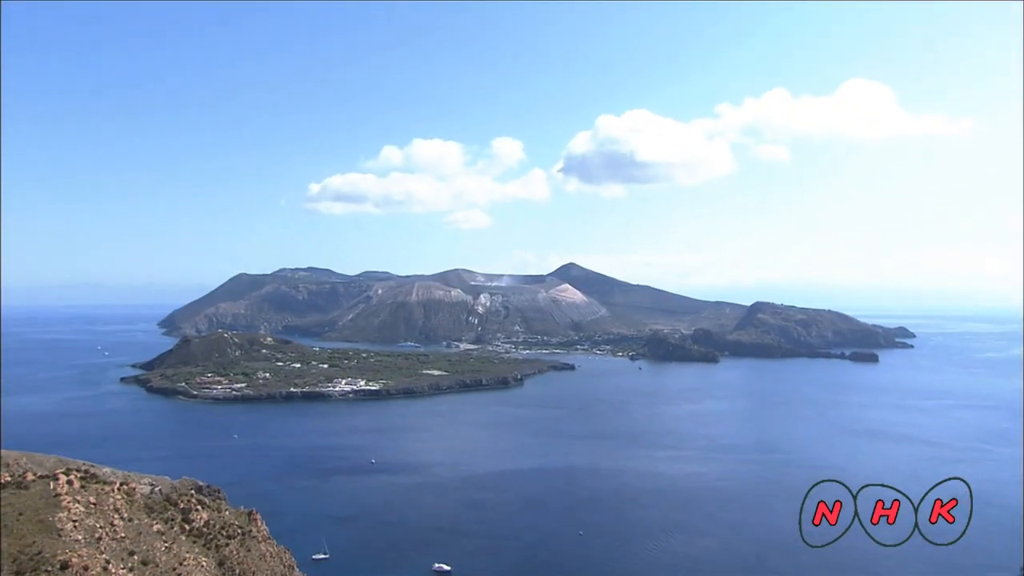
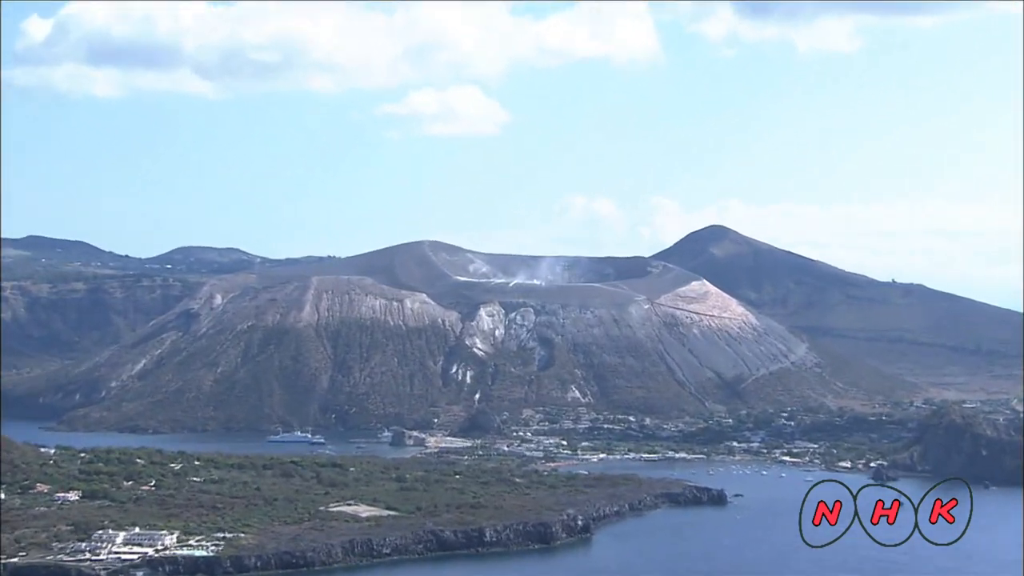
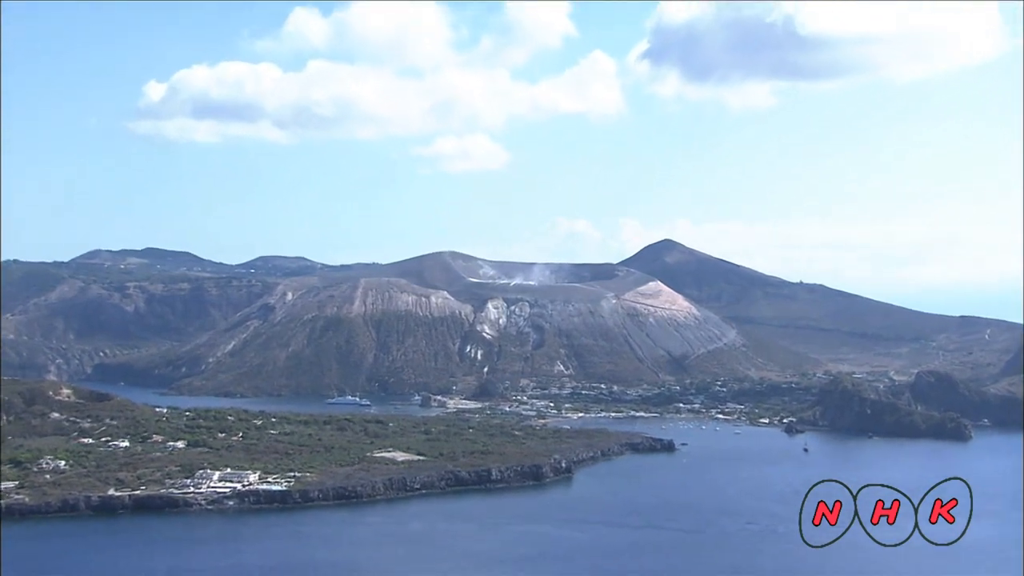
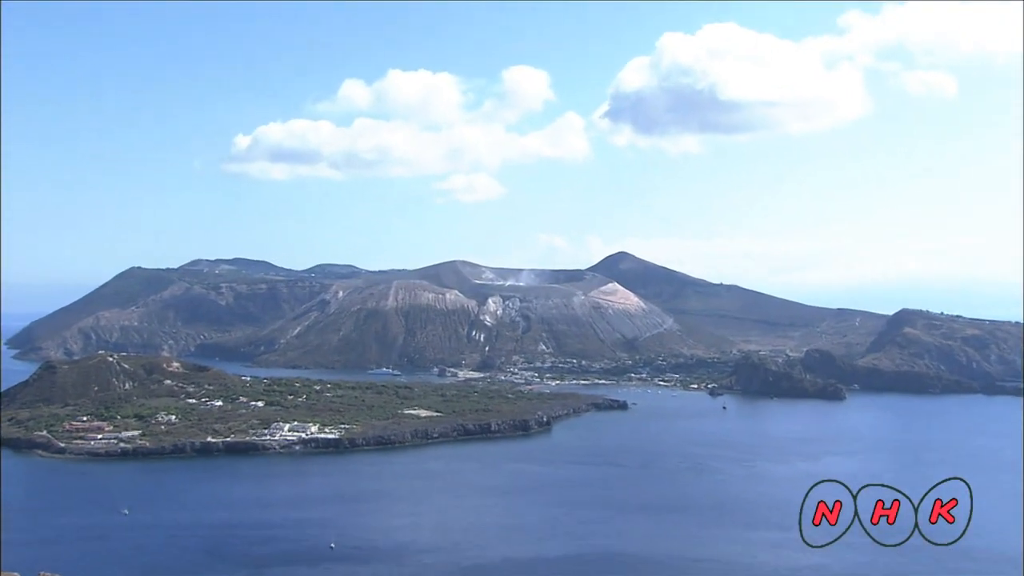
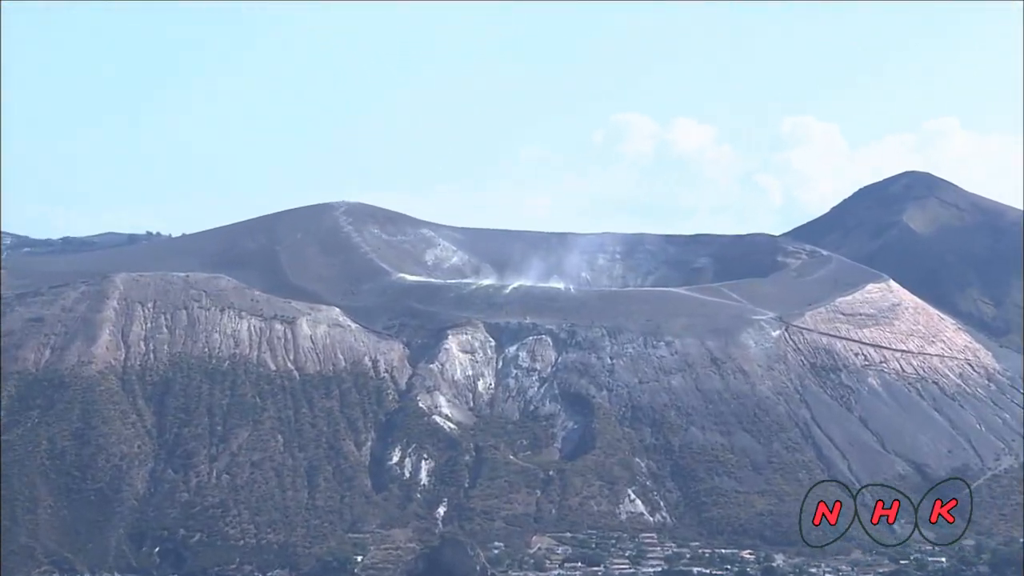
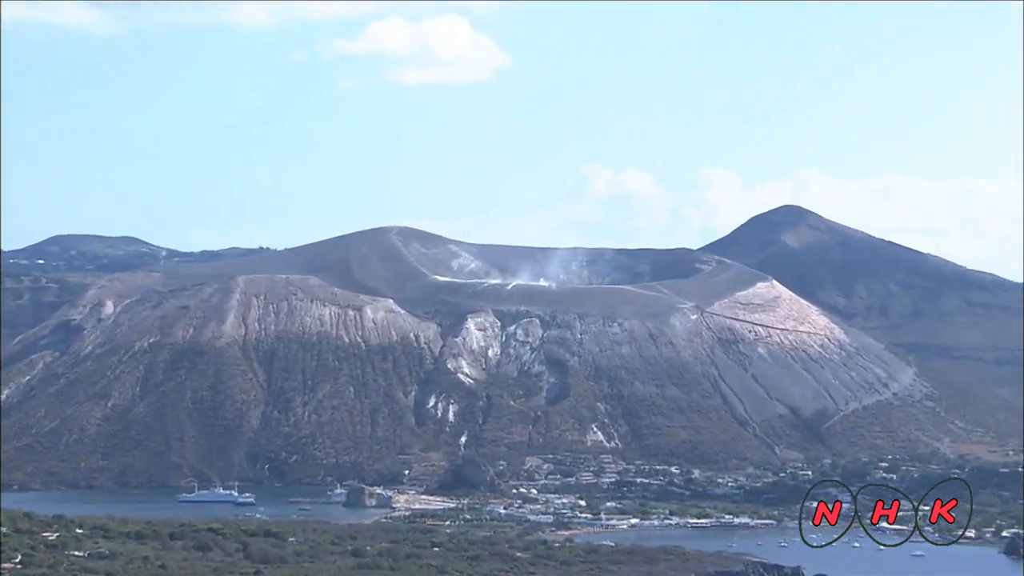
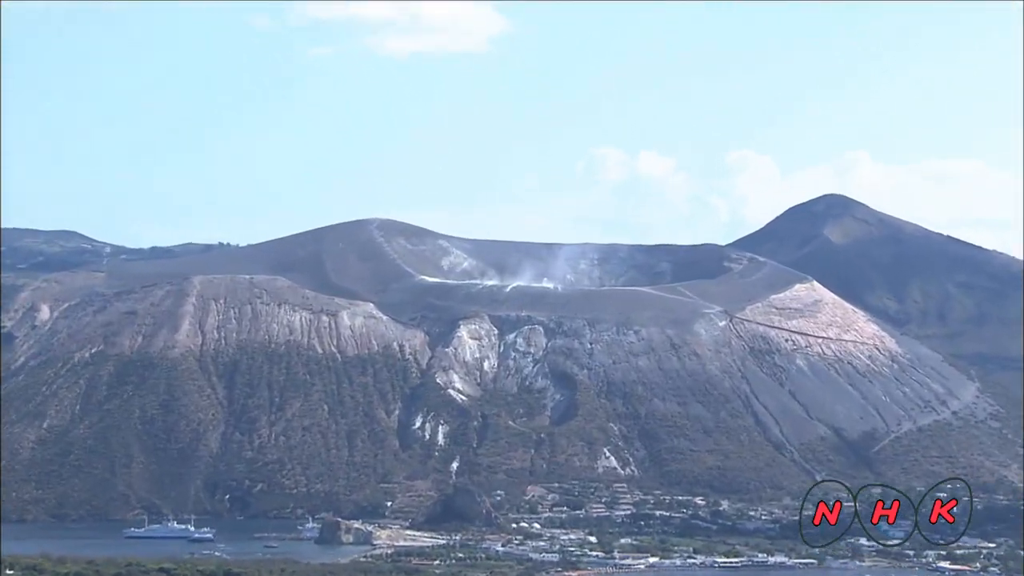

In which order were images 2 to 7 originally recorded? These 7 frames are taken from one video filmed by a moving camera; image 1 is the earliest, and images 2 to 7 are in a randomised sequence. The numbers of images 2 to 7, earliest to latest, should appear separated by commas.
4, 3, 2, 6, 7, 5
